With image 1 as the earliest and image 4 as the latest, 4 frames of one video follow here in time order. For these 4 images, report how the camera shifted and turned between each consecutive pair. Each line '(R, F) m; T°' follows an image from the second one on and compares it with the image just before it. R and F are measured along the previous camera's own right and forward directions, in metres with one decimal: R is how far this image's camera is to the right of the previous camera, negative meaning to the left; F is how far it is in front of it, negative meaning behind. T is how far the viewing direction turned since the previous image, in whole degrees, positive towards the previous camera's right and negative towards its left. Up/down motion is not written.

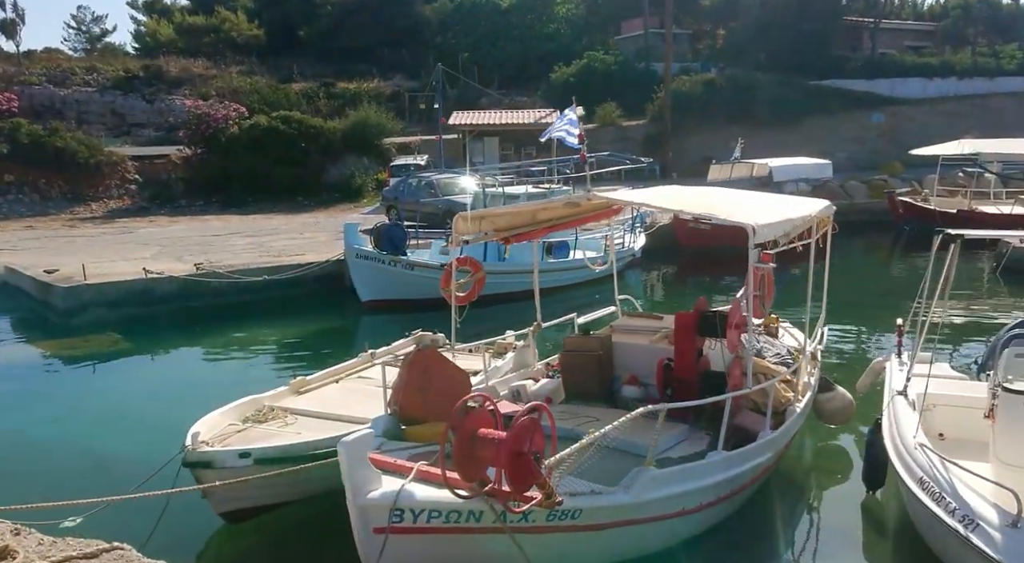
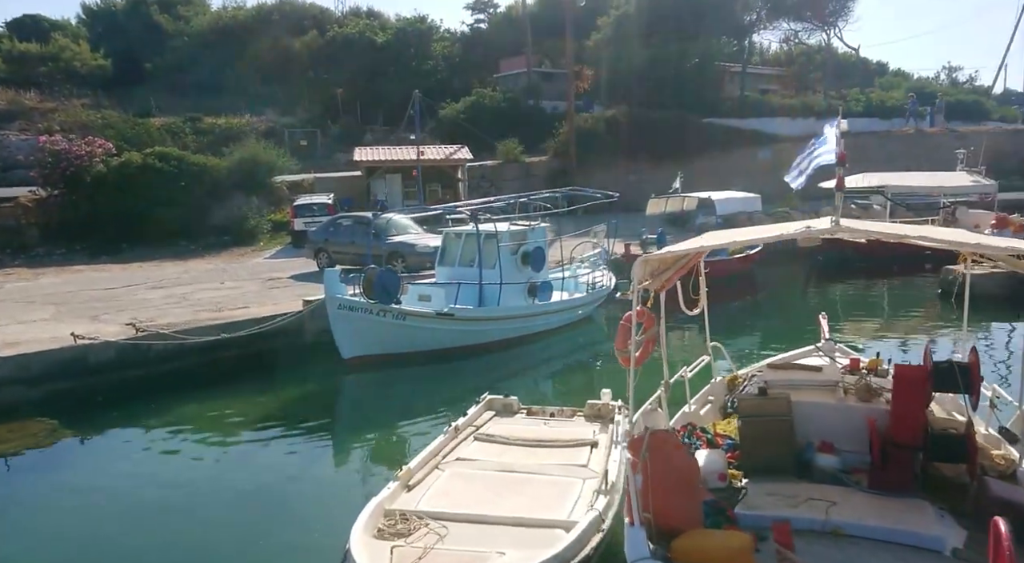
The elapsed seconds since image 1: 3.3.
(-2.2, +1.3) m; +11°
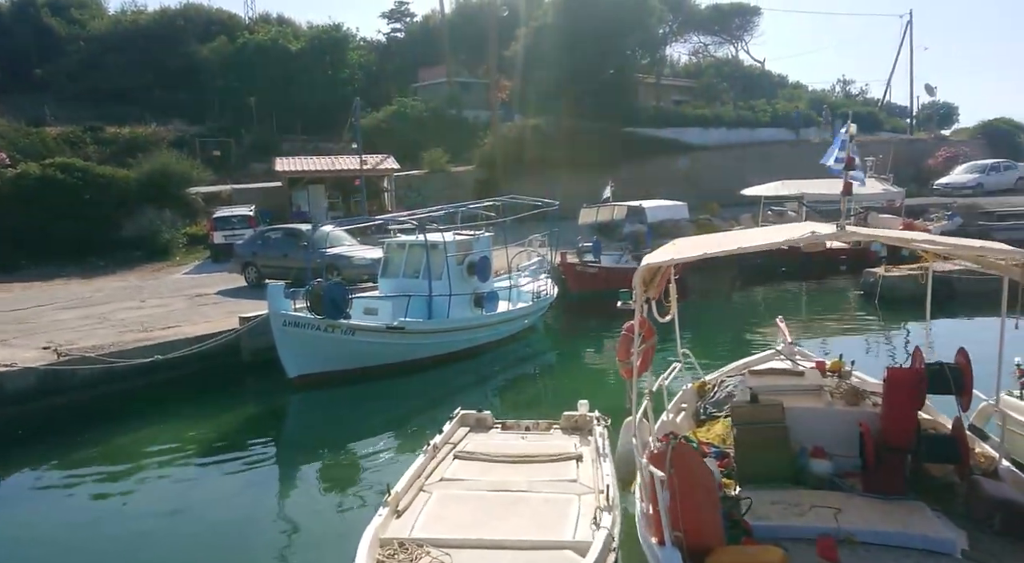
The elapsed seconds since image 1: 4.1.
(-0.5, +0.2) m; +6°
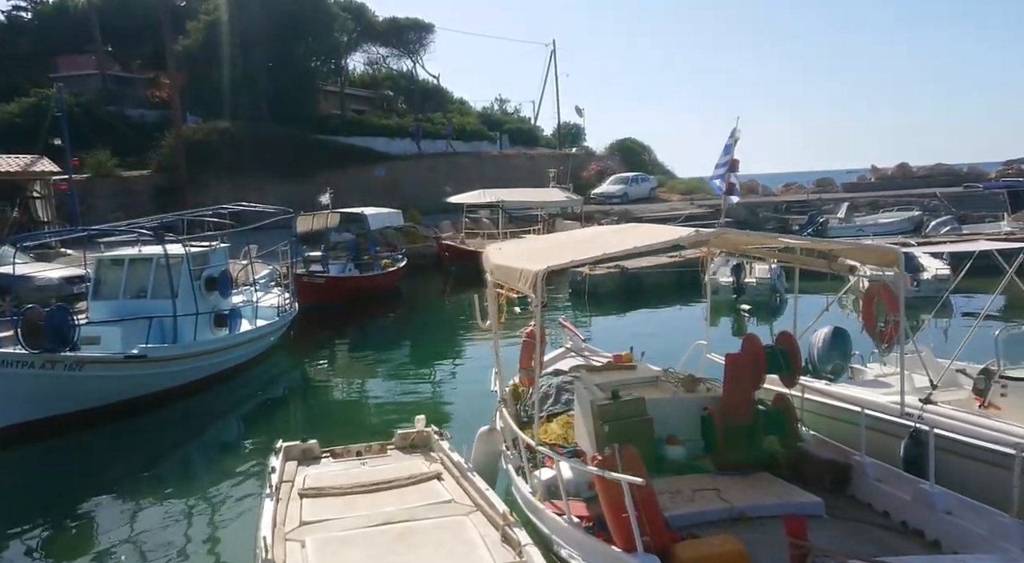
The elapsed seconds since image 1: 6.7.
(-1.4, +0.6) m; +25°
